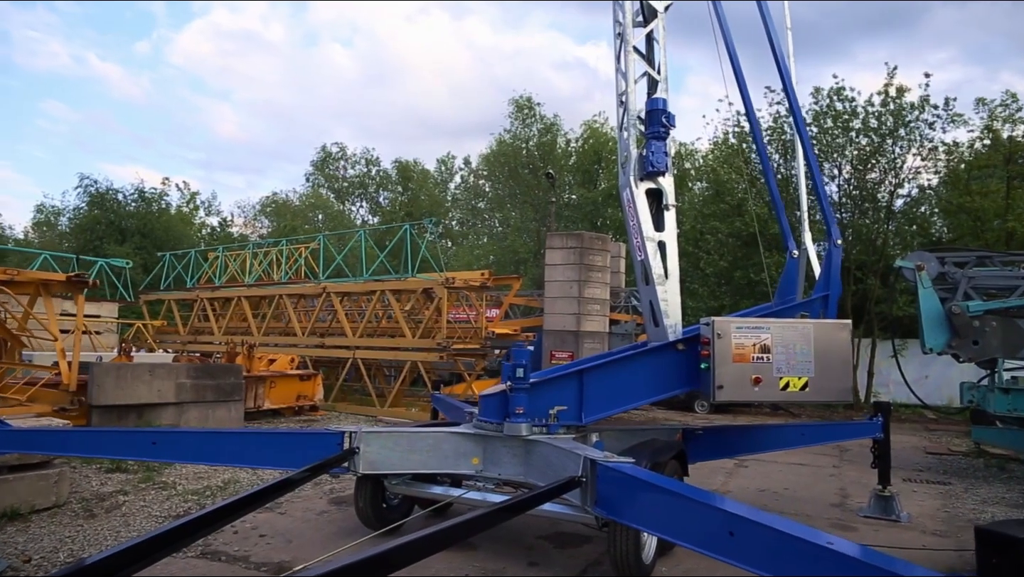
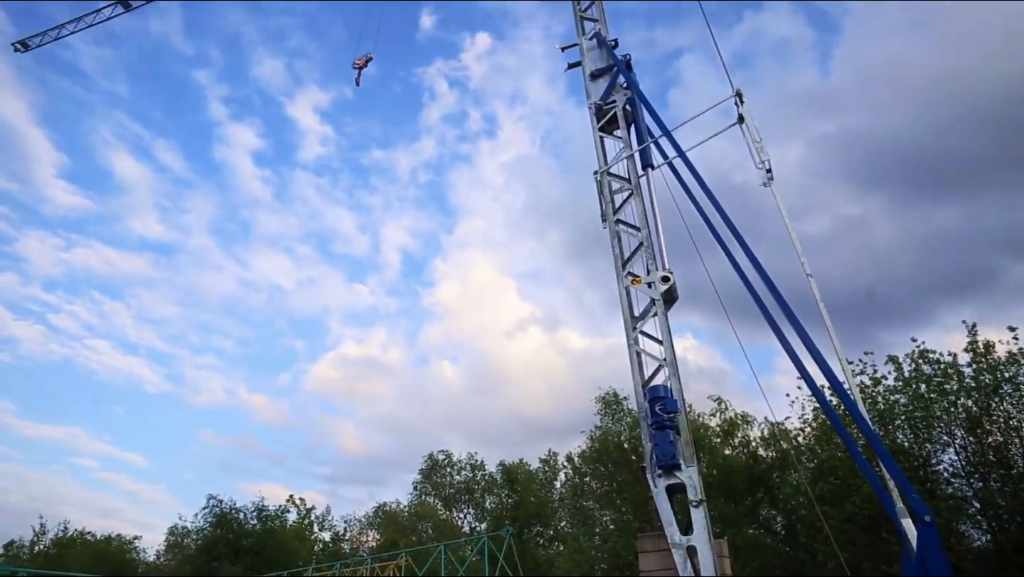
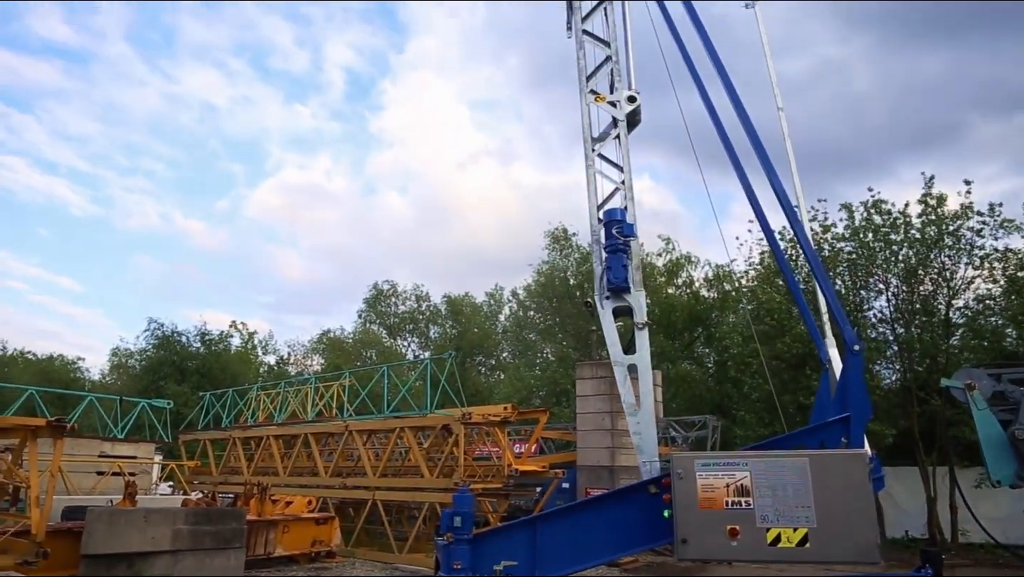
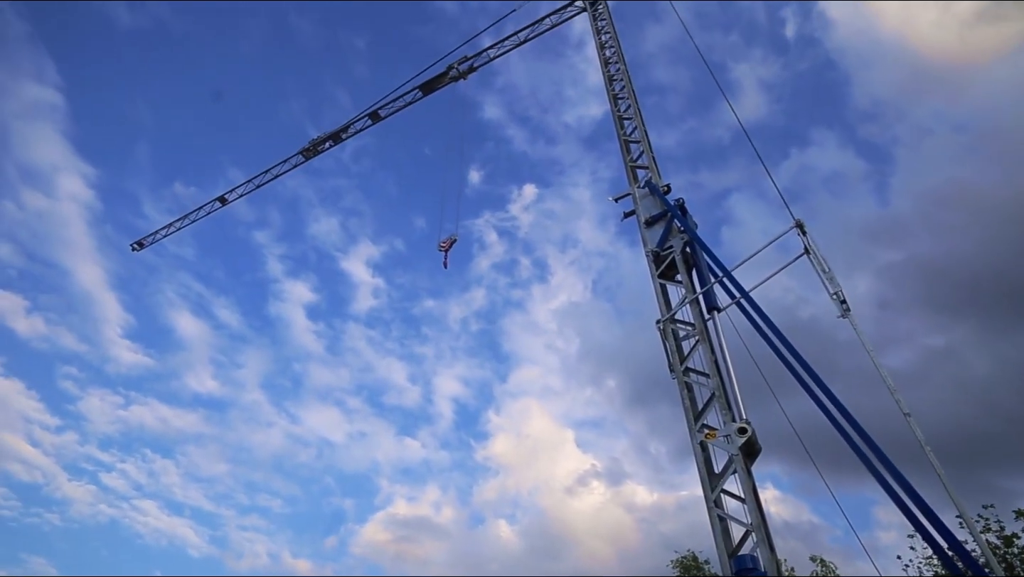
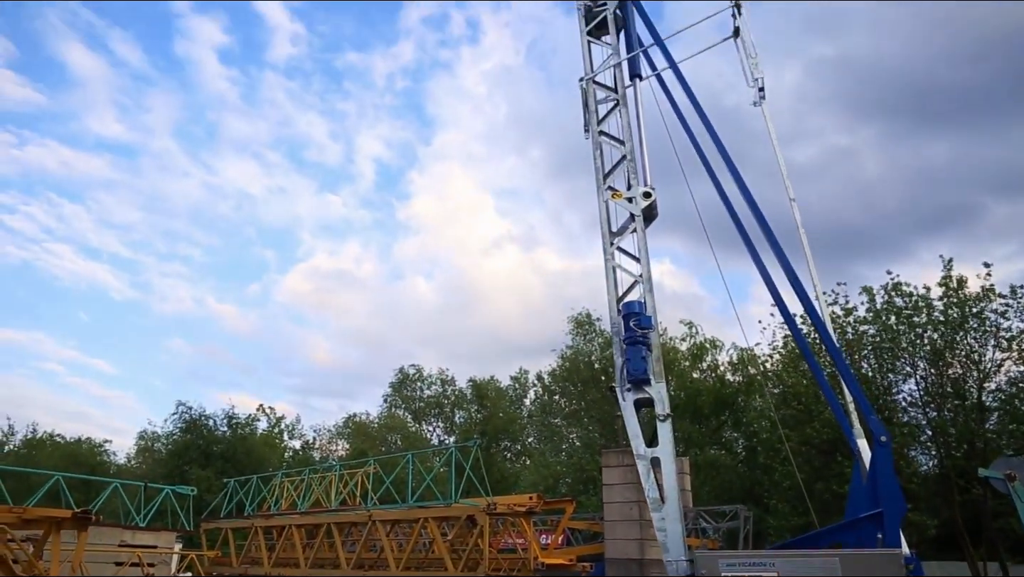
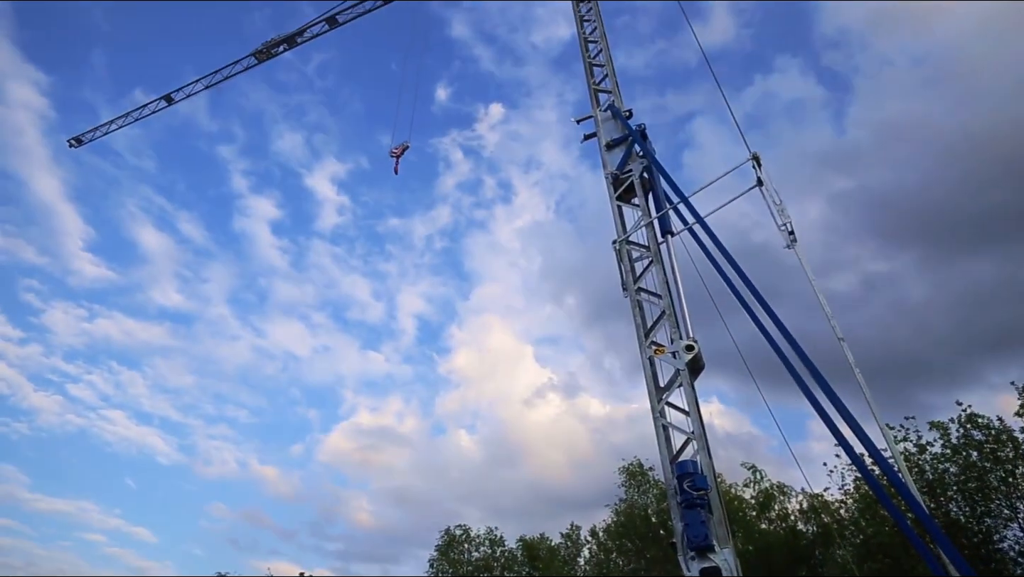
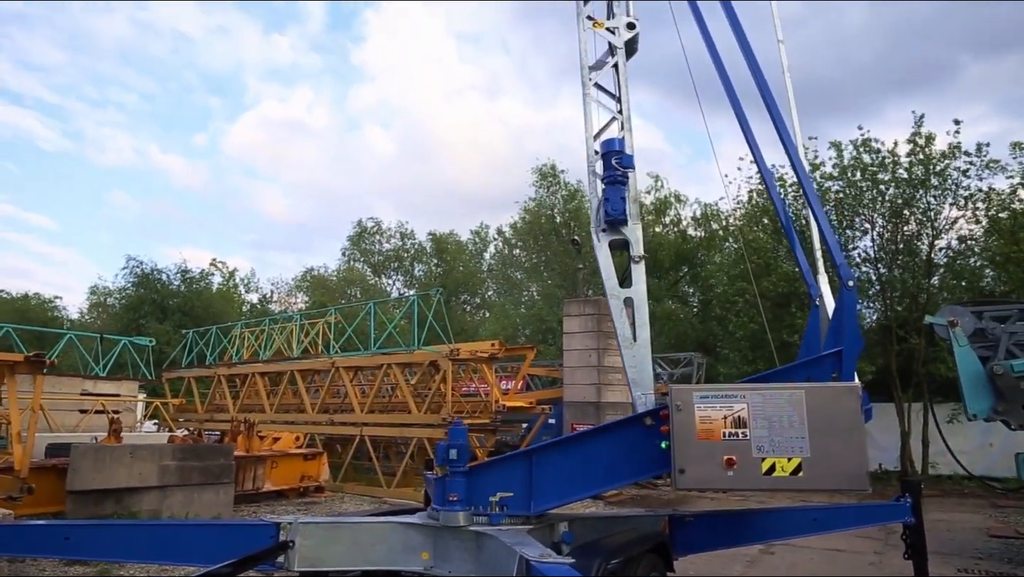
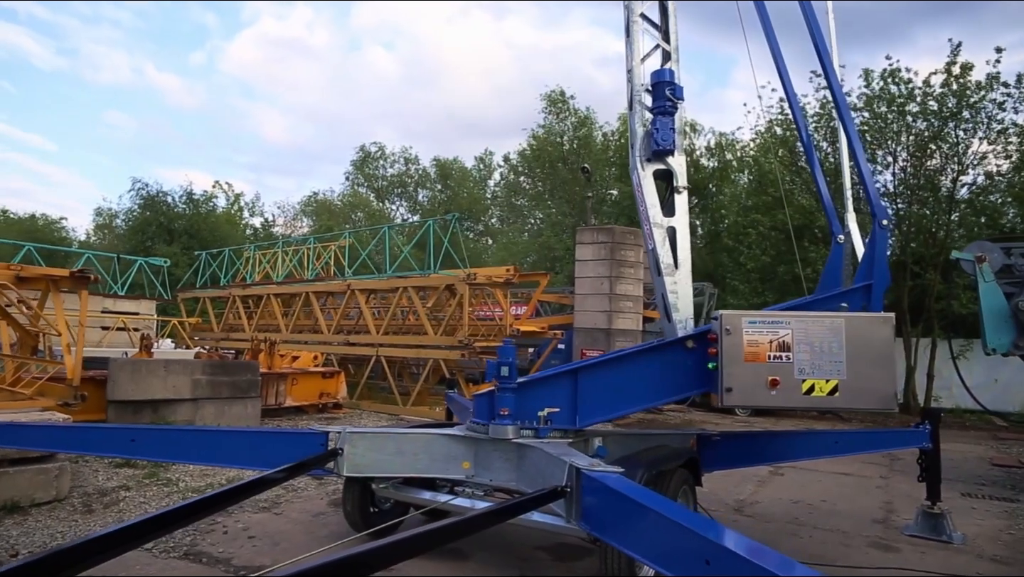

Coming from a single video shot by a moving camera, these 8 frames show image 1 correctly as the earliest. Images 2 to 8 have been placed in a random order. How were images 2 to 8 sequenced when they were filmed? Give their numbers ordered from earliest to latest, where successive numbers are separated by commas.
8, 7, 3, 5, 2, 6, 4
